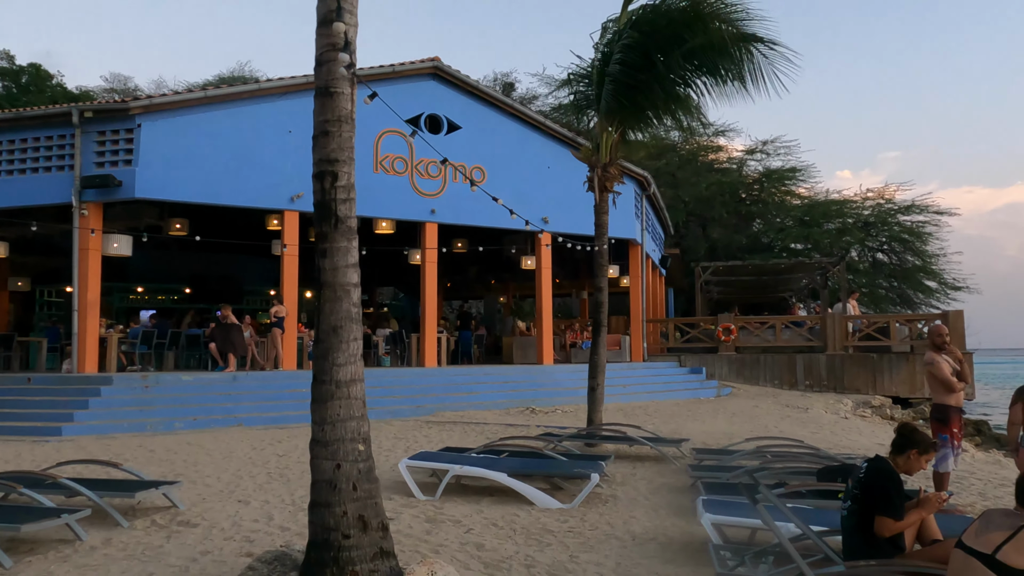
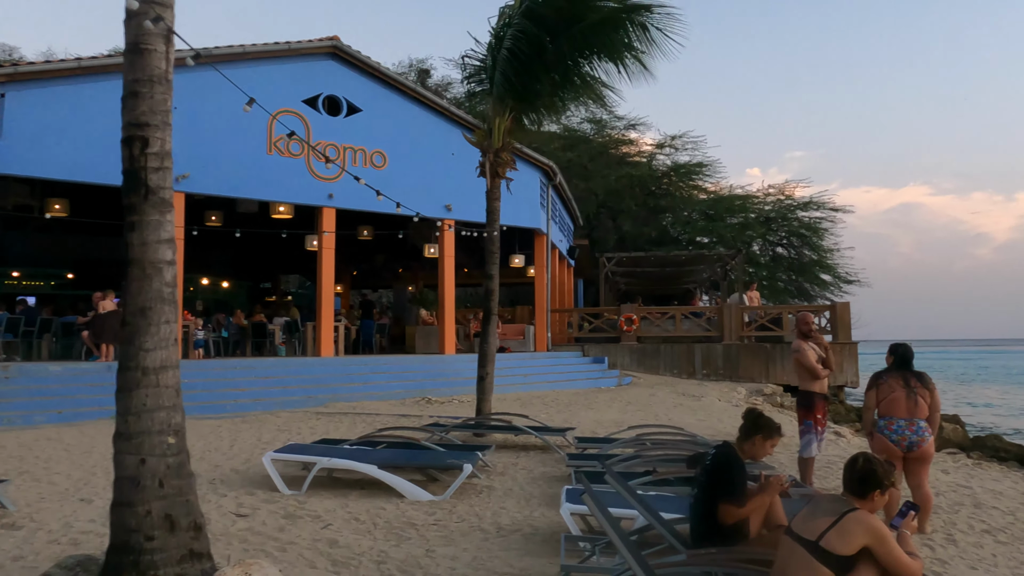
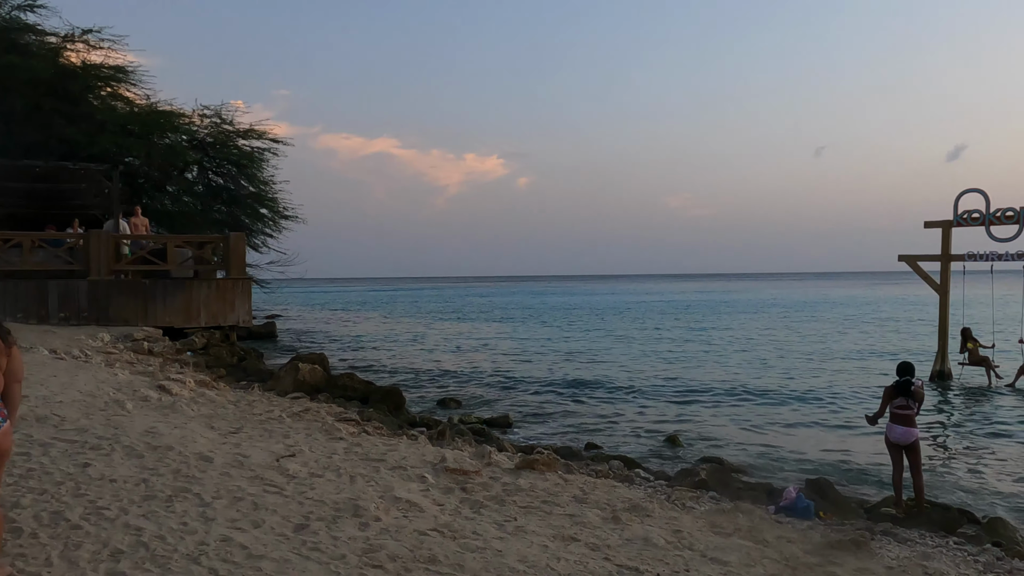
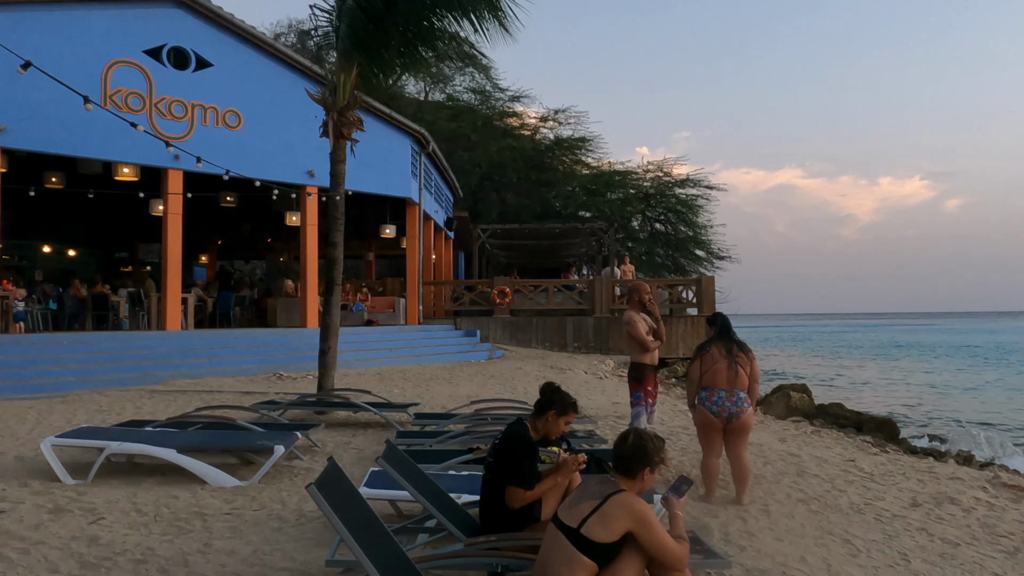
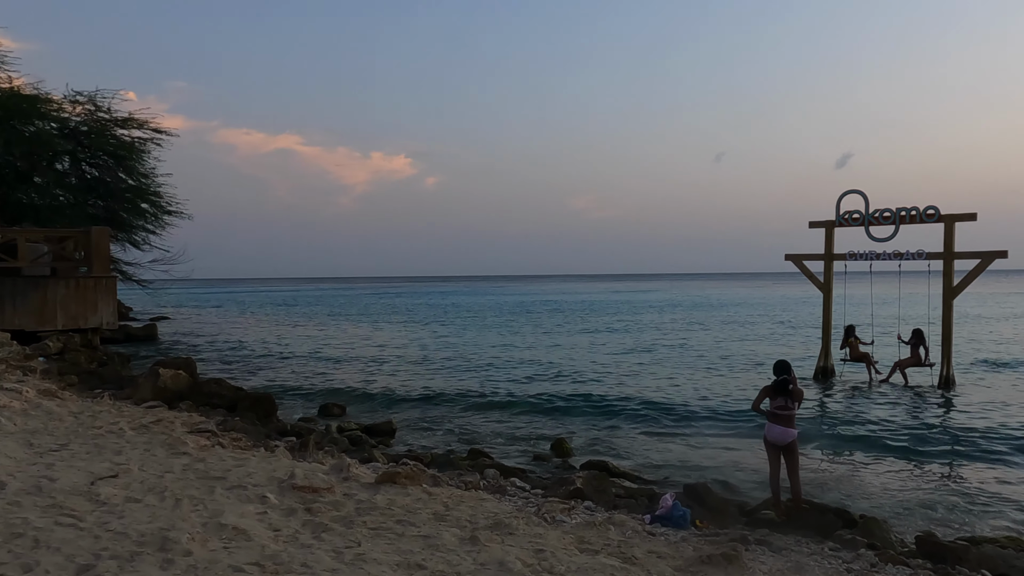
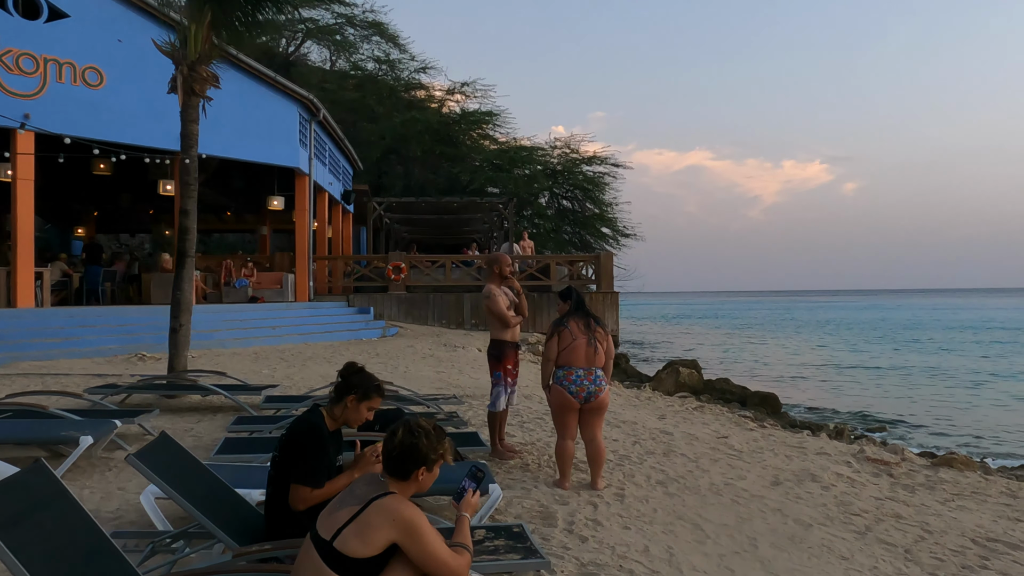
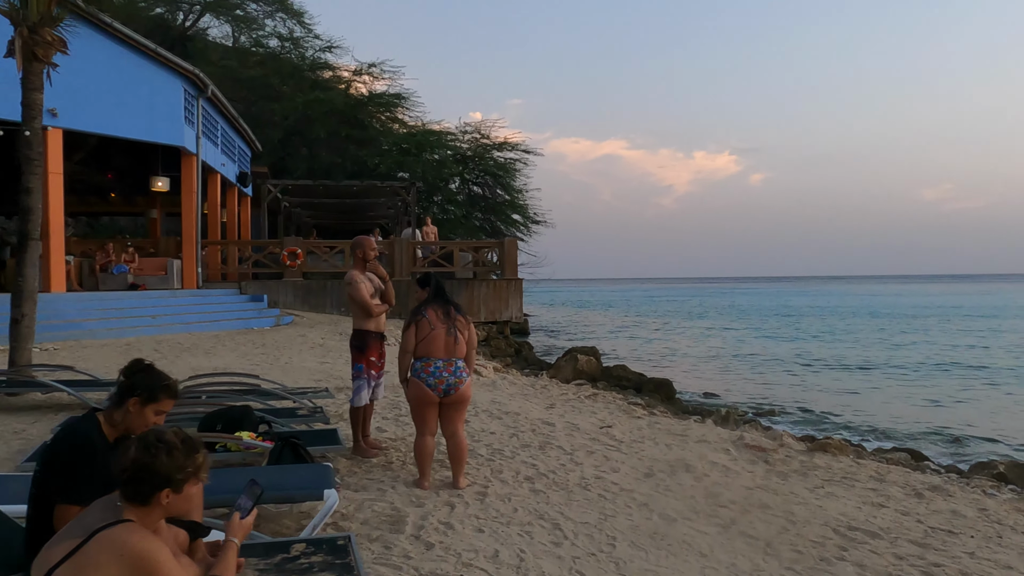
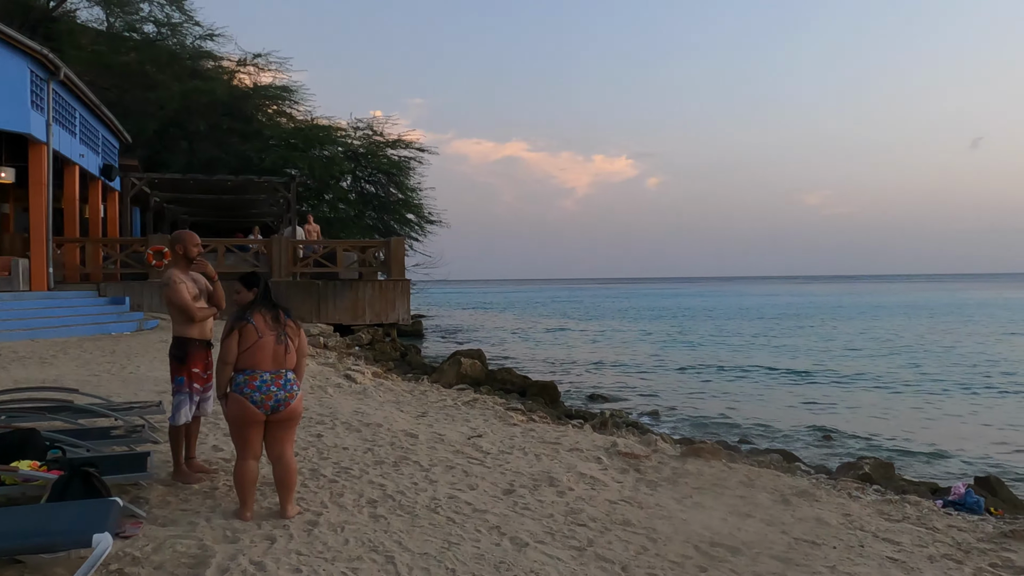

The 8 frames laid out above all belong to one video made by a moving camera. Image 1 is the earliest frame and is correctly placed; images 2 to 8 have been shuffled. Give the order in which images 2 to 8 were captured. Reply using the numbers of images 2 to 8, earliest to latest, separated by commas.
2, 4, 6, 7, 8, 3, 5
